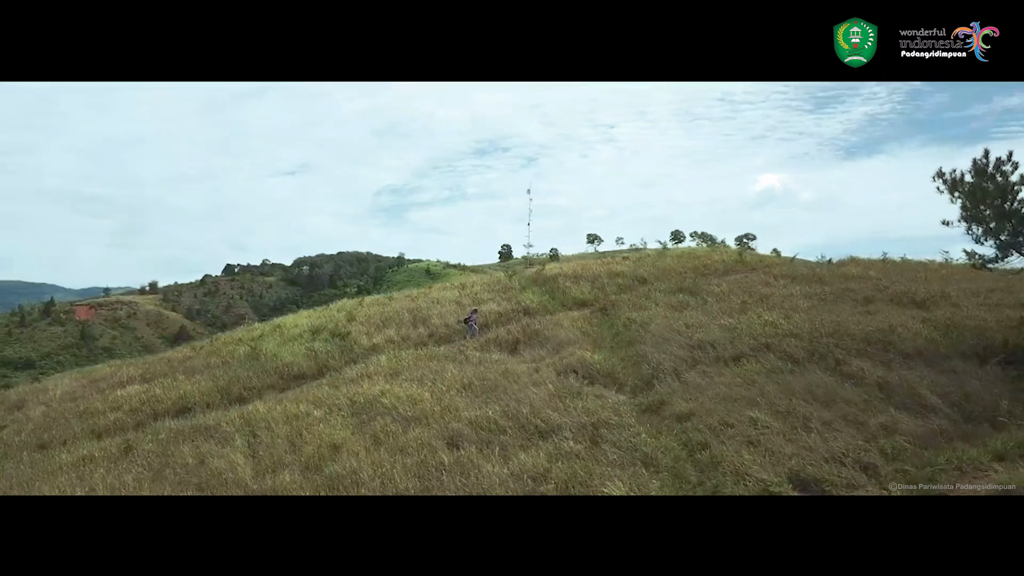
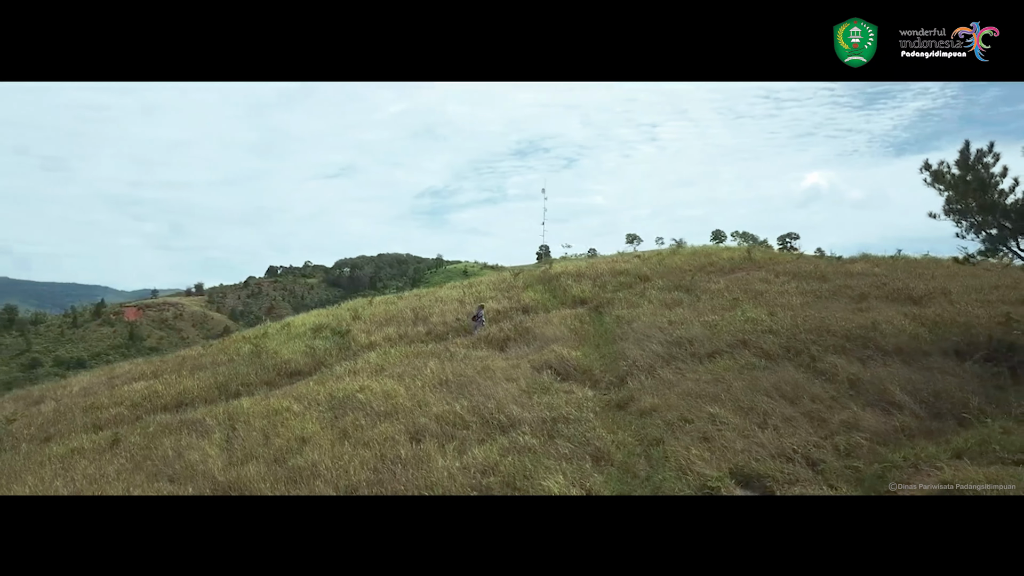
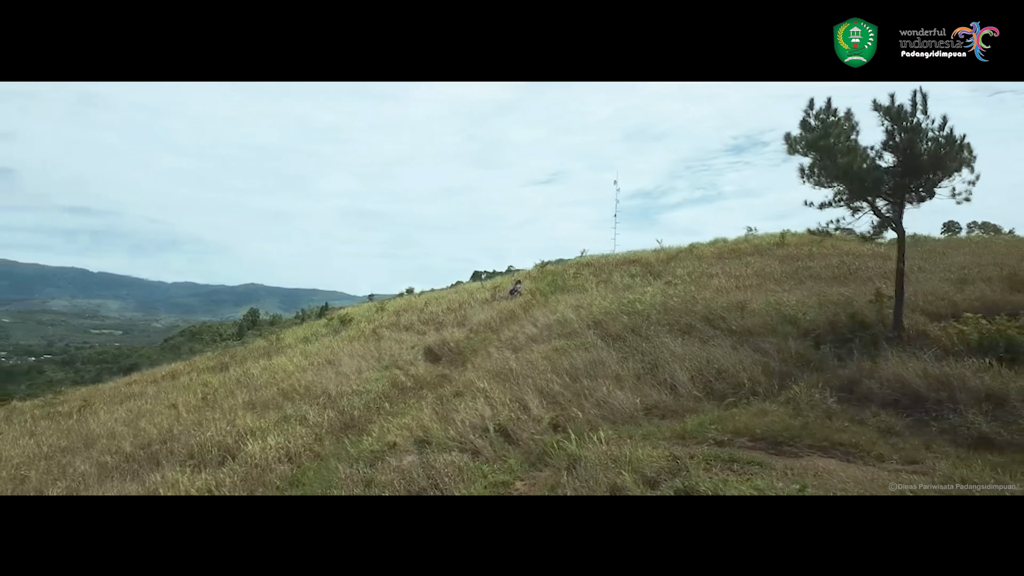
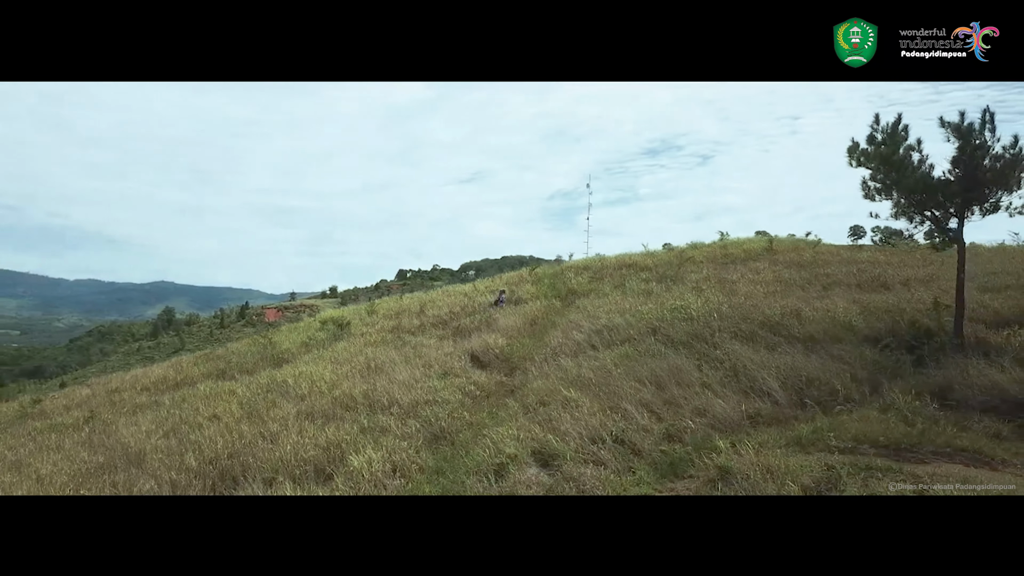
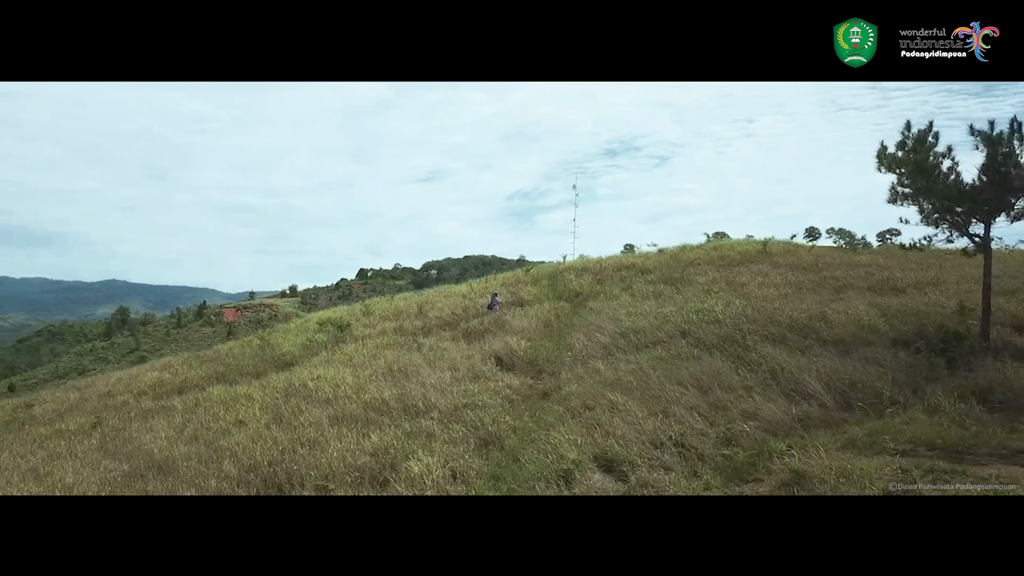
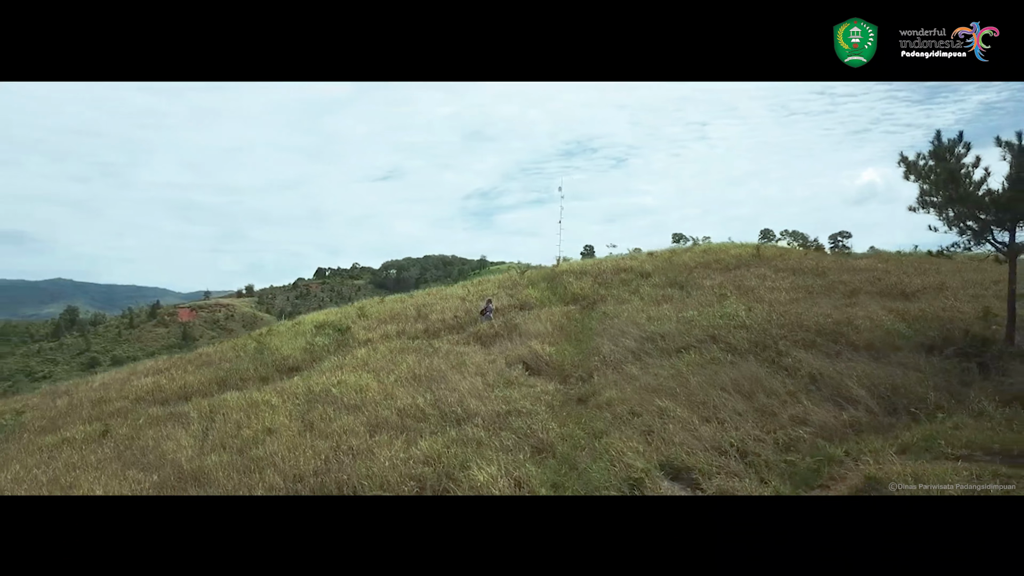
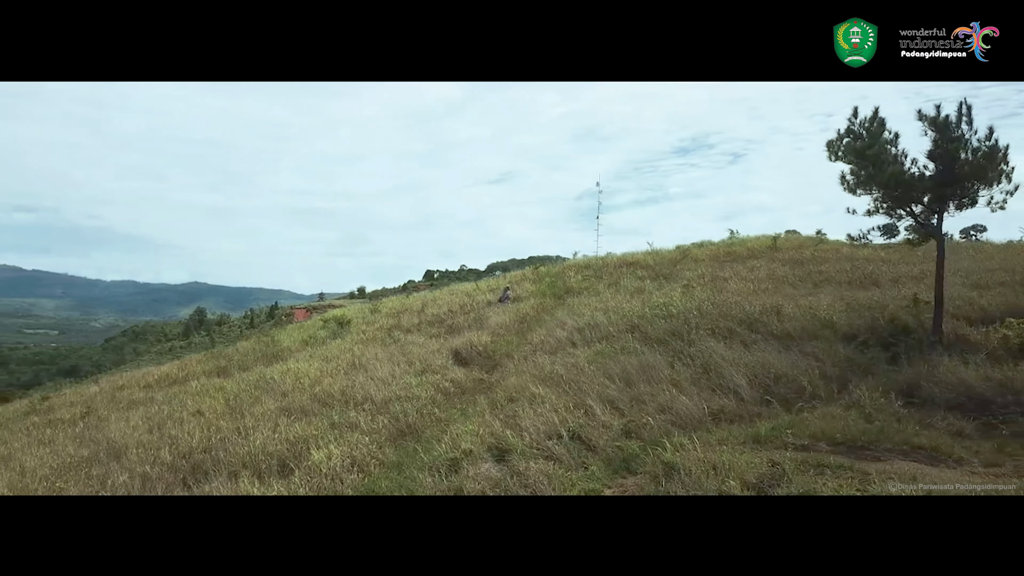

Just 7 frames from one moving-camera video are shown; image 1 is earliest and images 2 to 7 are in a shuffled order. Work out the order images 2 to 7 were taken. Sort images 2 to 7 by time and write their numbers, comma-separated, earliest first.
2, 6, 5, 4, 7, 3
